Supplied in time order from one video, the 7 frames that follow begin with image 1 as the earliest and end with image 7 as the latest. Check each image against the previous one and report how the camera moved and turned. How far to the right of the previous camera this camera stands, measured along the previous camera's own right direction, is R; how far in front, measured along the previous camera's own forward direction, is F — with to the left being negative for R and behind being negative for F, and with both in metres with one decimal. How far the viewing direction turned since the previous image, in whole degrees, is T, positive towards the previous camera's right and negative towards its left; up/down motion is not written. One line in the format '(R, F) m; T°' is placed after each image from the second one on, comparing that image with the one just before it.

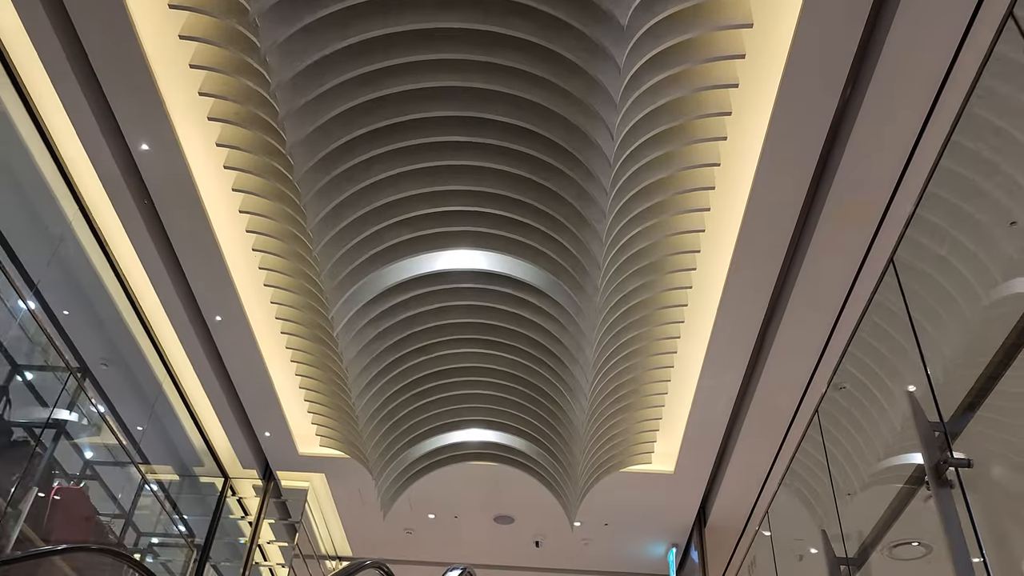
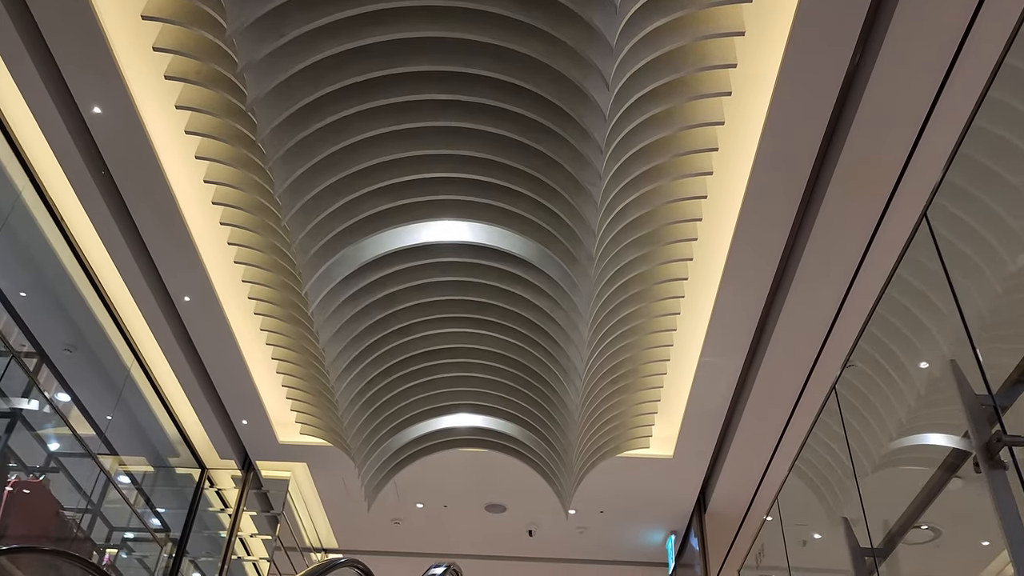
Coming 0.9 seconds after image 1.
(0.0, +0.3) m; +1°
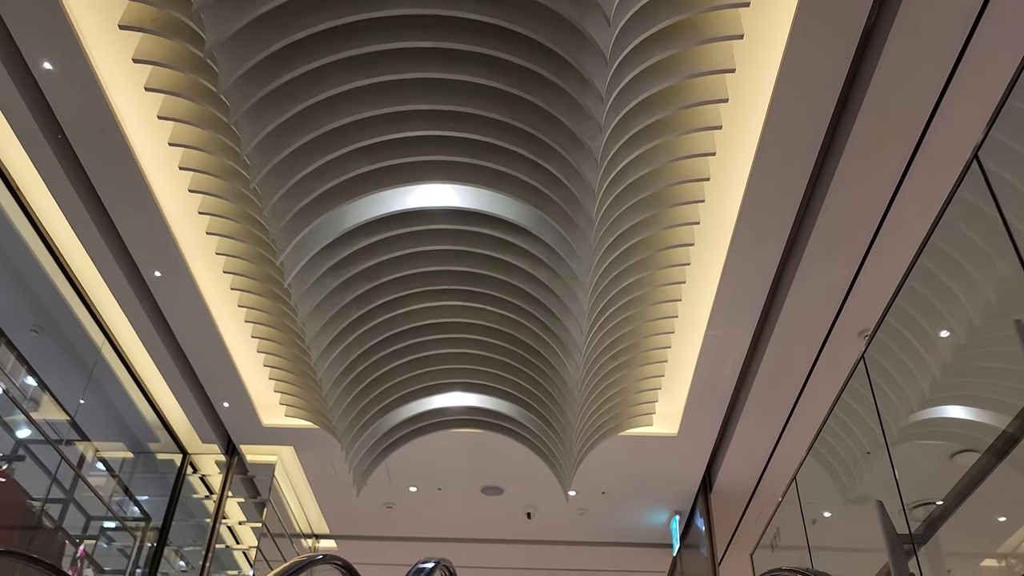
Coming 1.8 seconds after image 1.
(0.0, +0.3) m; 0°
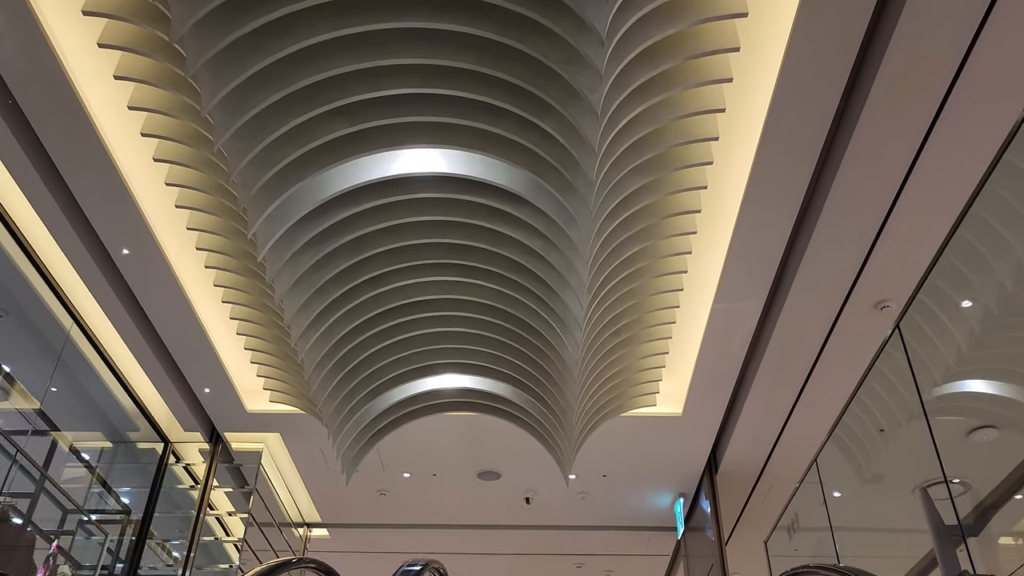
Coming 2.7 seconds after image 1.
(0.0, +0.3) m; 0°
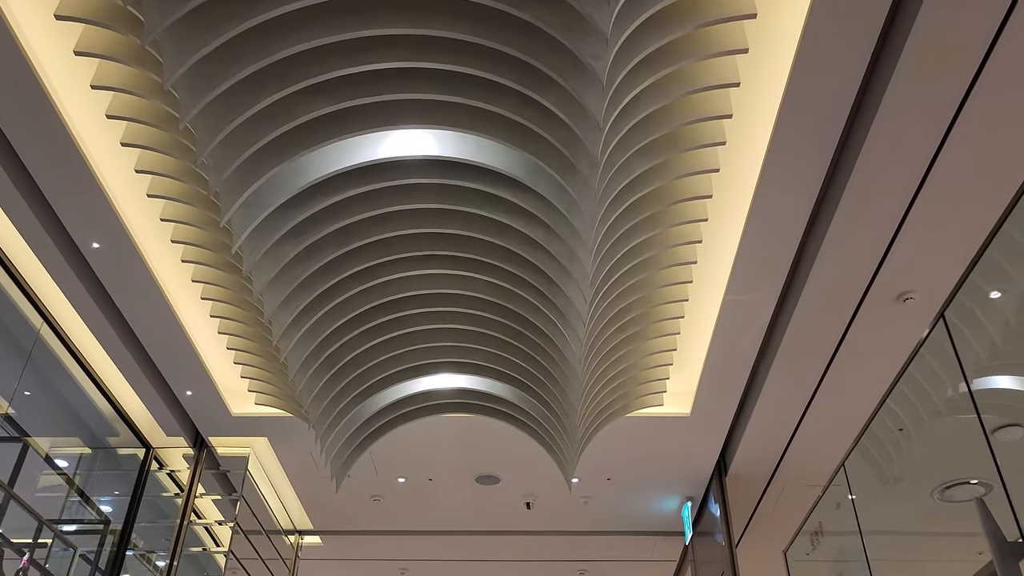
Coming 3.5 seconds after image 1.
(0.0, +0.3) m; 0°
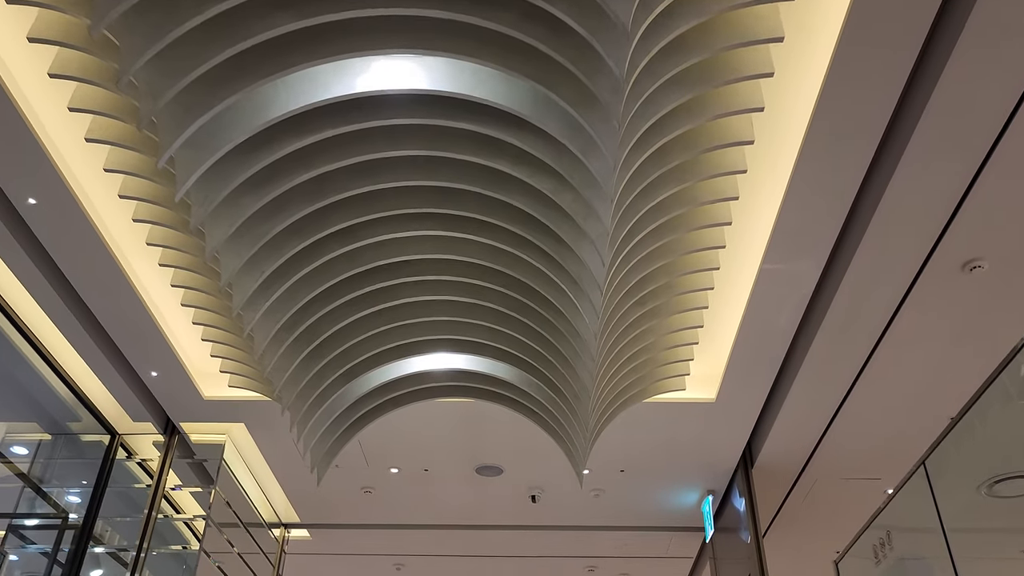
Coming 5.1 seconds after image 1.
(0.0, +0.6) m; 0°
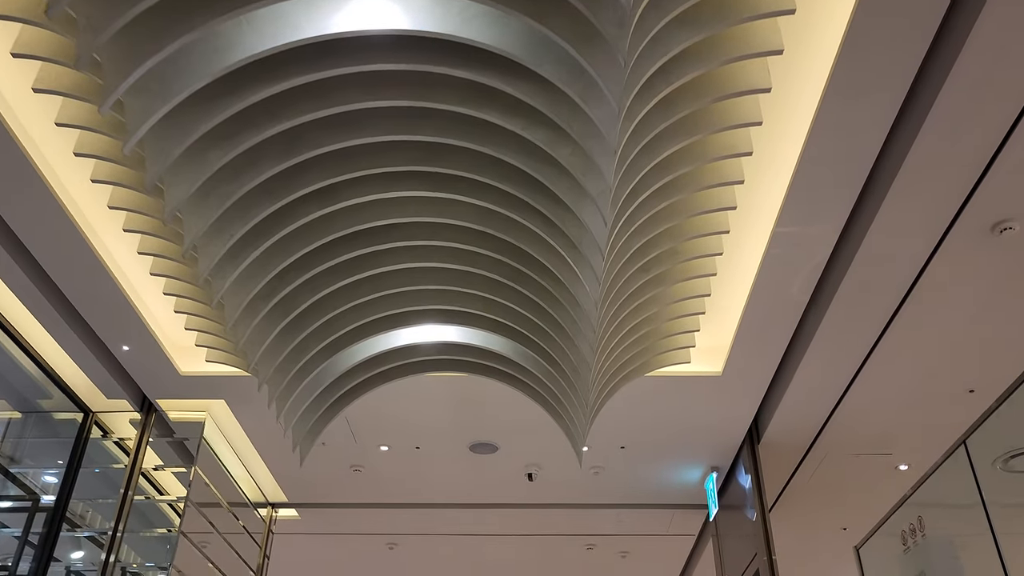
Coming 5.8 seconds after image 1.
(0.0, +0.3) m; 0°
